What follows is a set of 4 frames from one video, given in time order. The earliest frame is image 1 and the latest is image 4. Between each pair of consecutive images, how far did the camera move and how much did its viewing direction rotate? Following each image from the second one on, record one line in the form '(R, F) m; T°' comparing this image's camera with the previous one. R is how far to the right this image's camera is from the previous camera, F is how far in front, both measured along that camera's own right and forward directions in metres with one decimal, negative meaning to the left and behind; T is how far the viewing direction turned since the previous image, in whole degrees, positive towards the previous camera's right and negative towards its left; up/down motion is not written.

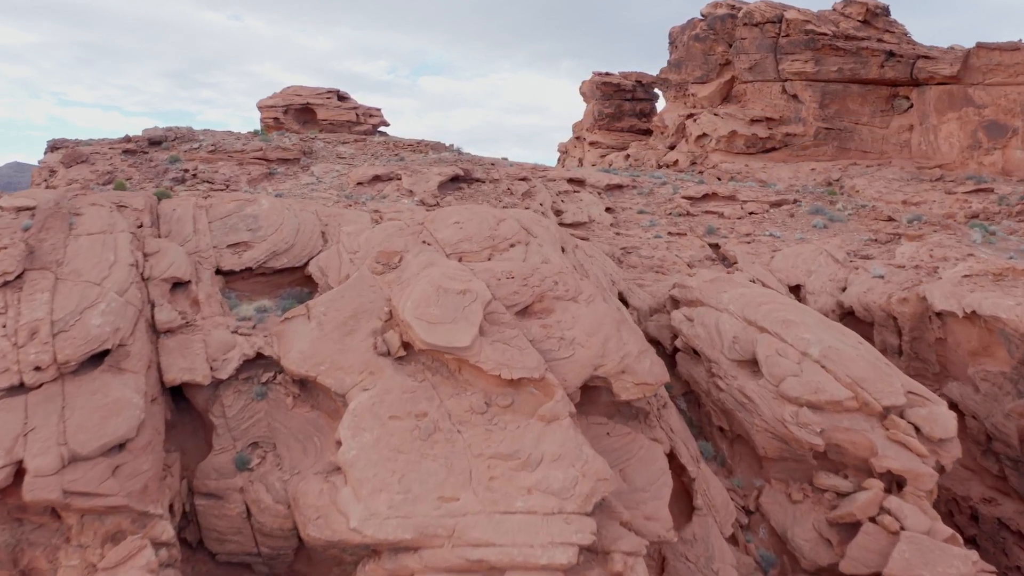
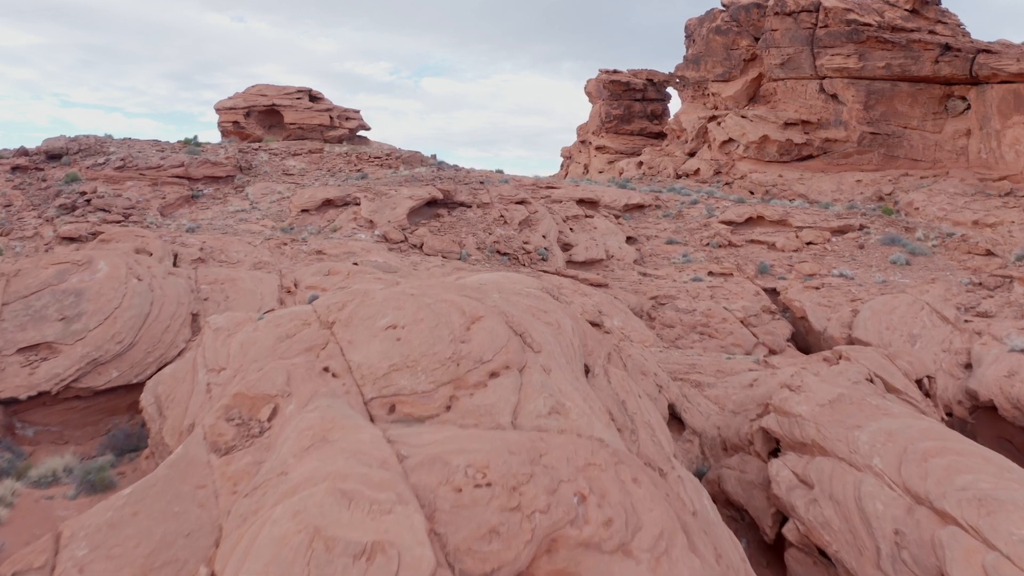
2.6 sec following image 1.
(+0.1, +3.6) m; 0°
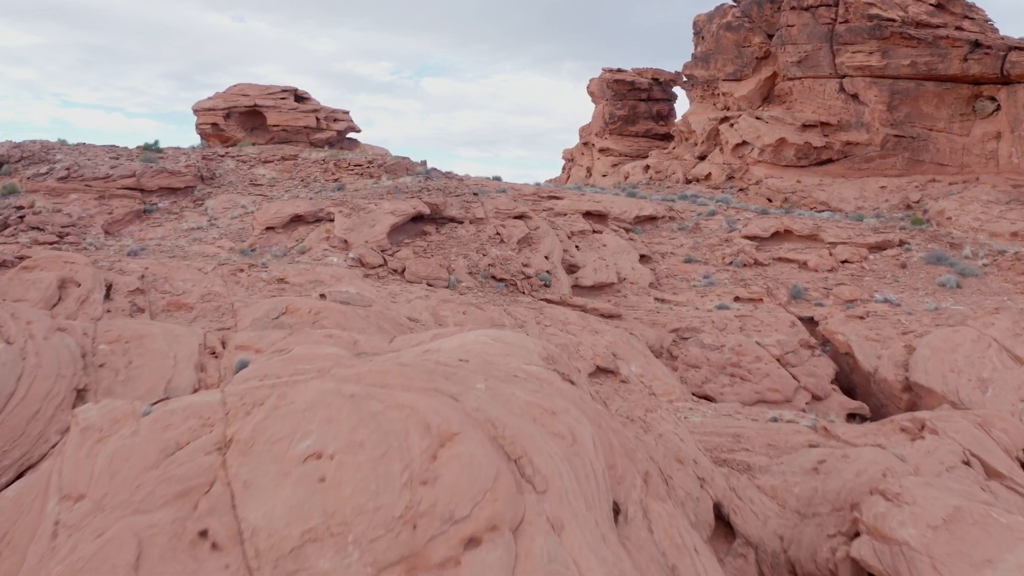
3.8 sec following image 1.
(0.0, +1.5) m; 0°
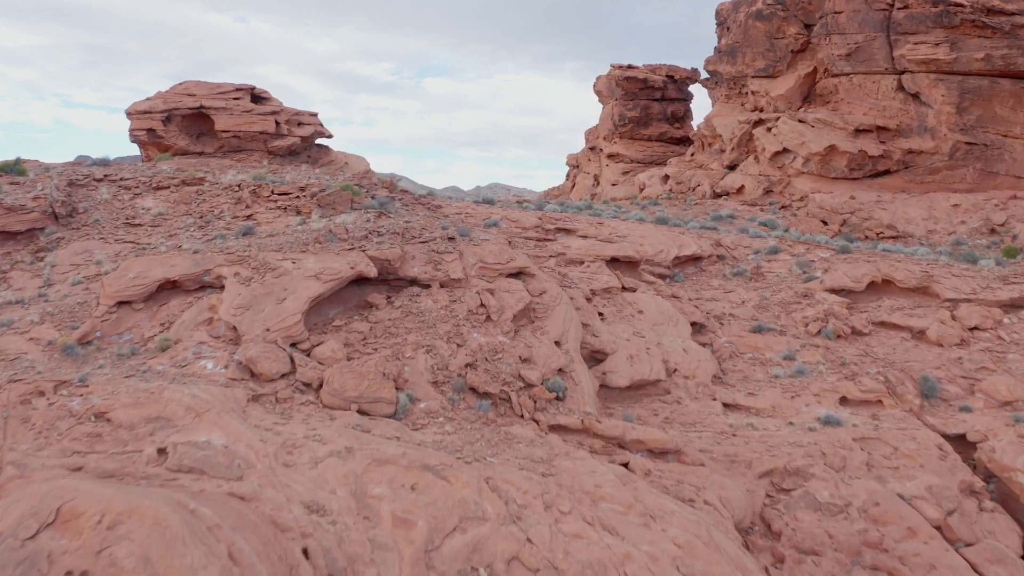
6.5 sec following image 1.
(+0.1, +3.5) m; 0°
